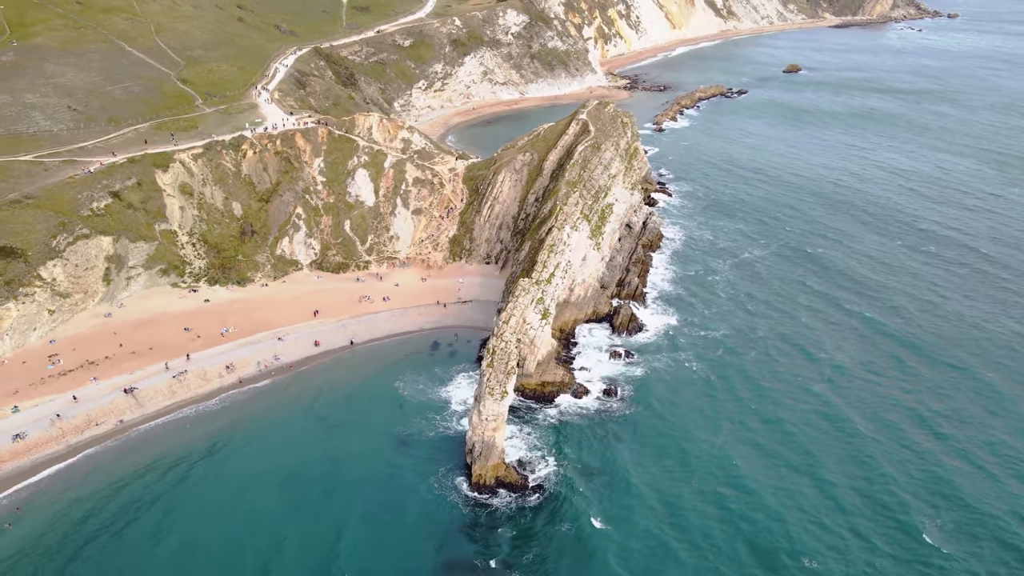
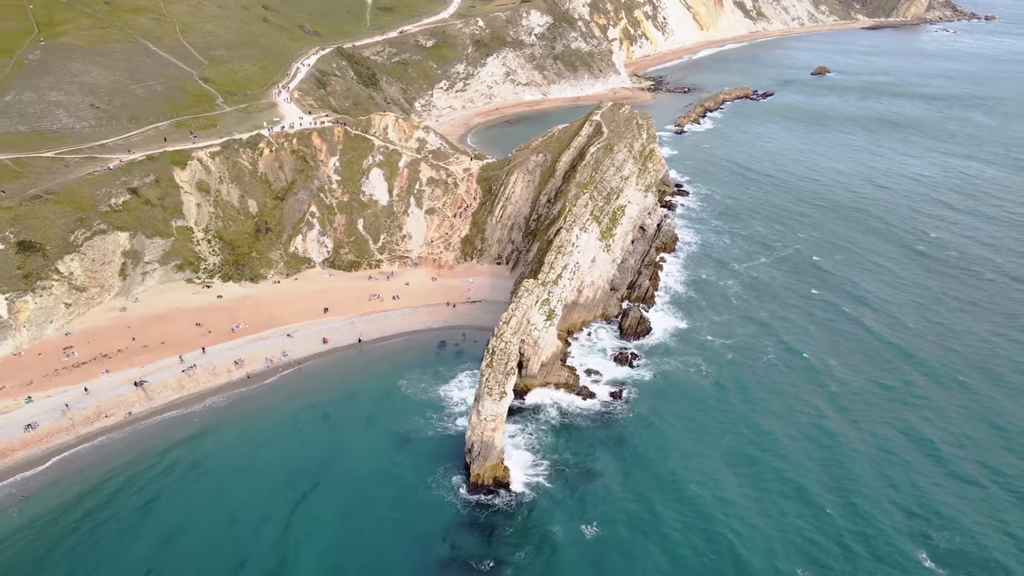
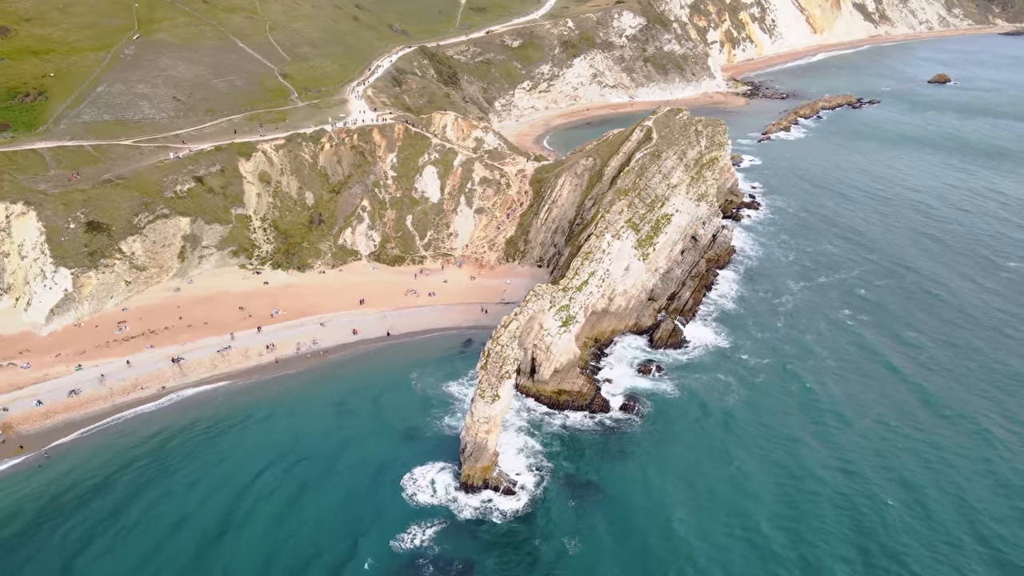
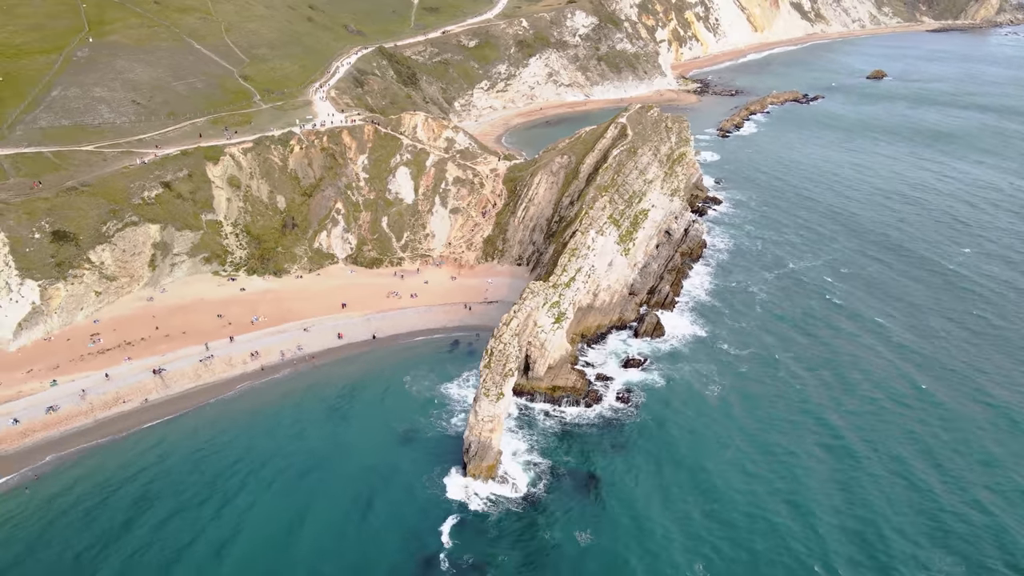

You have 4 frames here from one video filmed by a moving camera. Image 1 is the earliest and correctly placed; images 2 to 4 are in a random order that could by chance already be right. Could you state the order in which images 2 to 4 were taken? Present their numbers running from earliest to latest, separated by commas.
2, 4, 3
